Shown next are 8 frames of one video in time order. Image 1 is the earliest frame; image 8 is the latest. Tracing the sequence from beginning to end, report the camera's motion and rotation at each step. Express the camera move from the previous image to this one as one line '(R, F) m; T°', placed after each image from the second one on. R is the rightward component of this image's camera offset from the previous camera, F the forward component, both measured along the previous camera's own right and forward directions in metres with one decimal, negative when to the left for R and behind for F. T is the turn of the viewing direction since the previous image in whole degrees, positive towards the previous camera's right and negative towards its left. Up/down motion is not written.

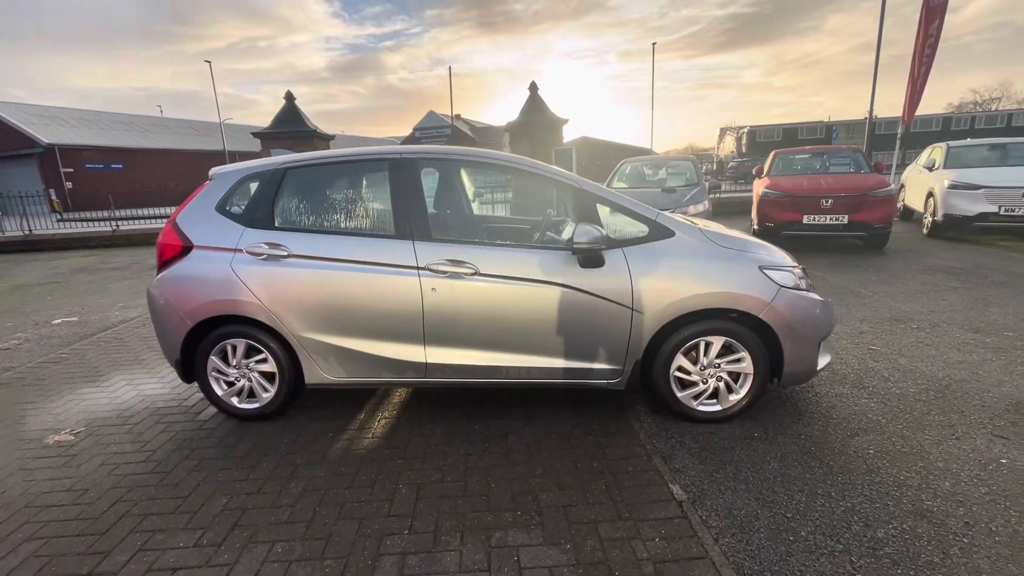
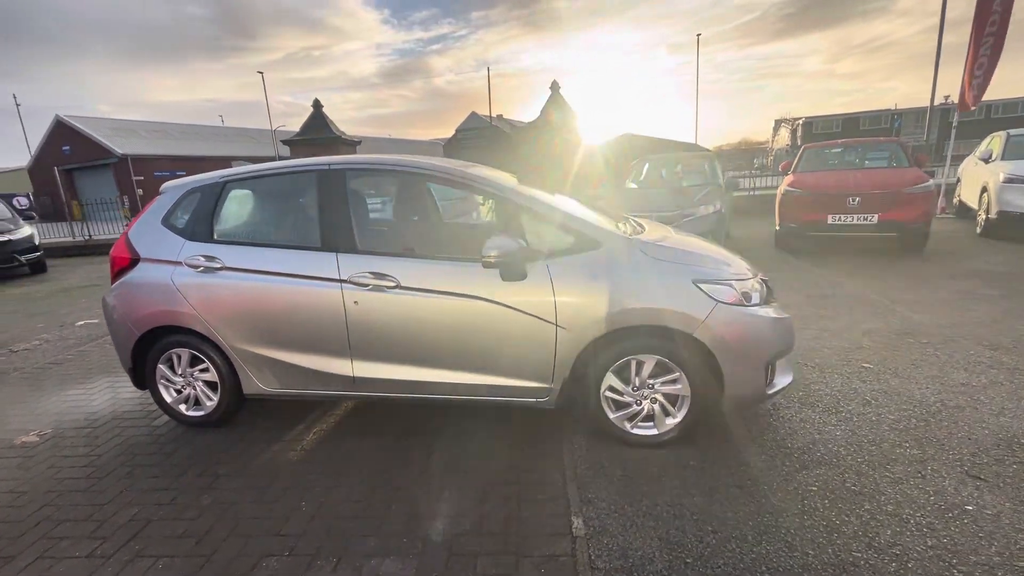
(+0.8, +0.2) m; -5°
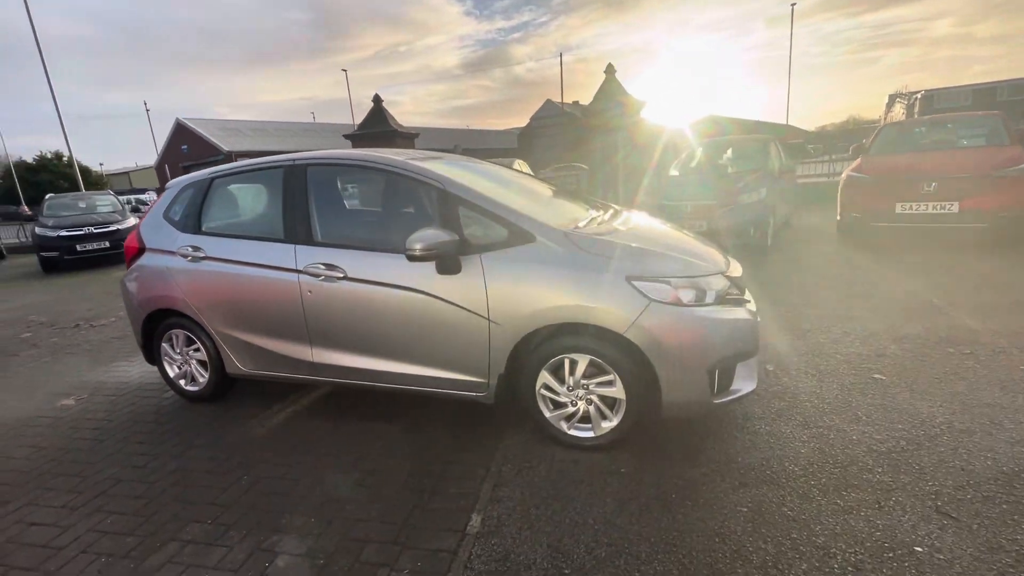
(+0.8, +0.1) m; -9°
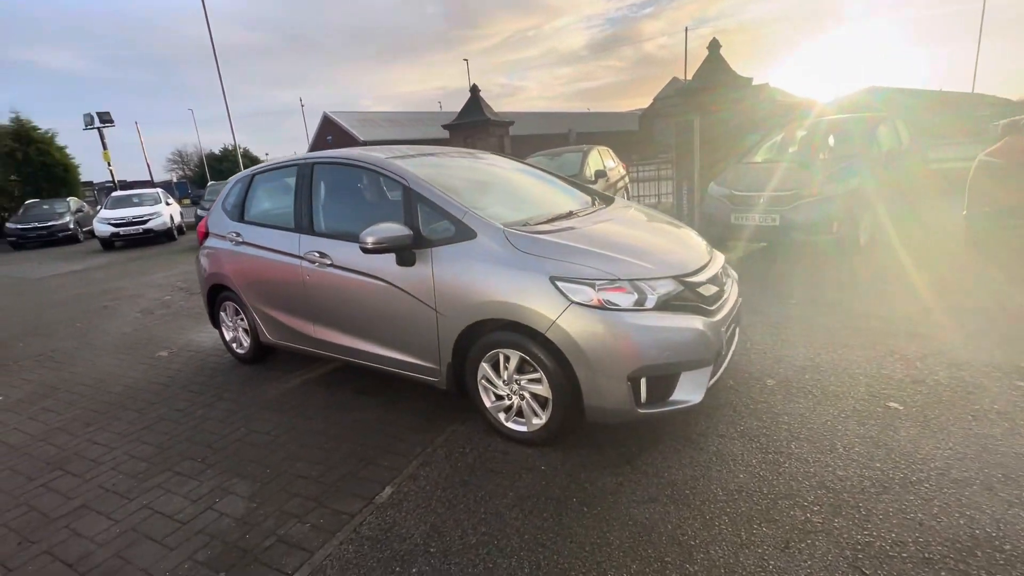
(+1.0, 0.0) m; -14°
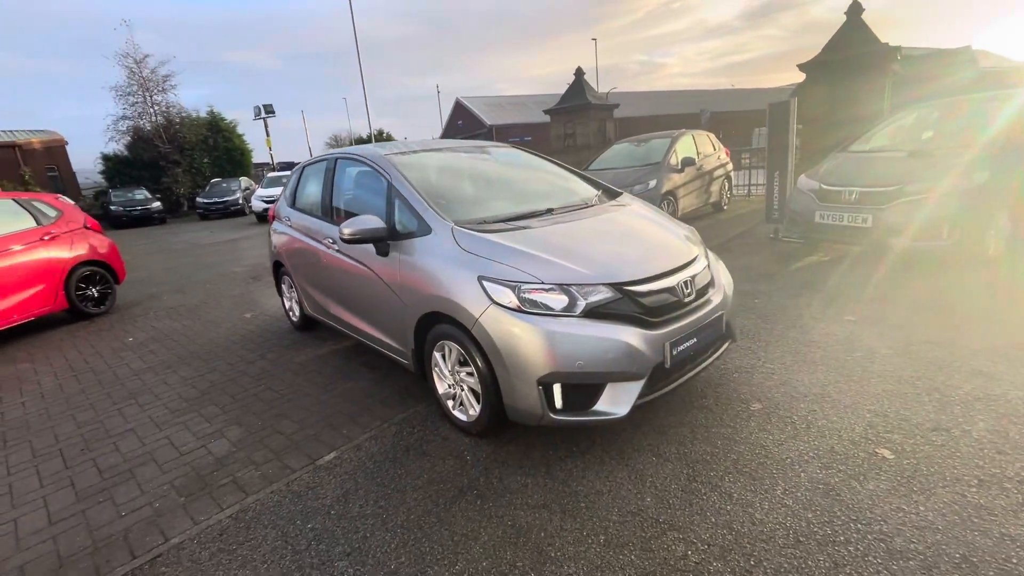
(+1.0, +0.1) m; -14°
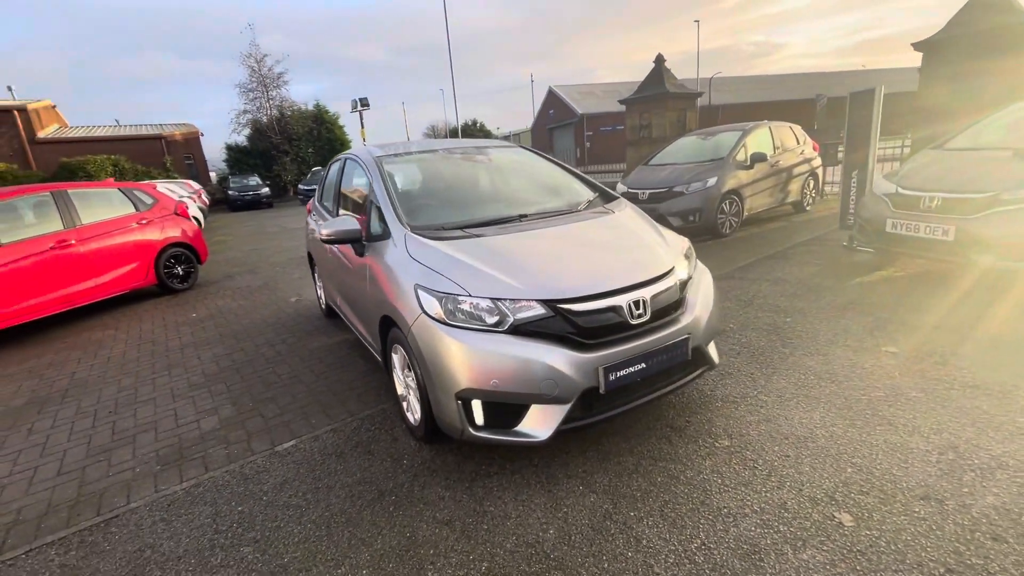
(+0.8, +0.1) m; -10°
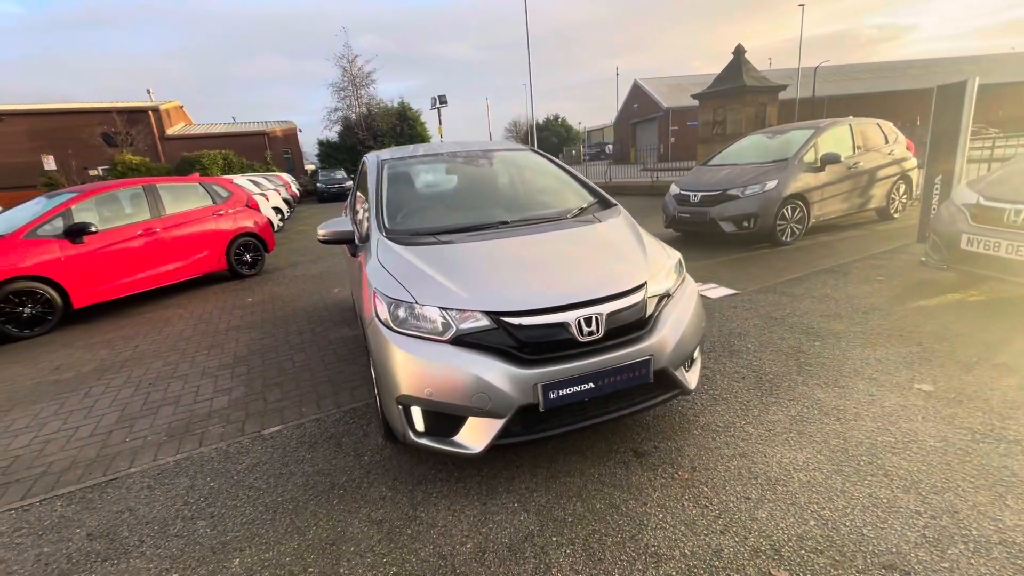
(+0.7, +0.1) m; -9°
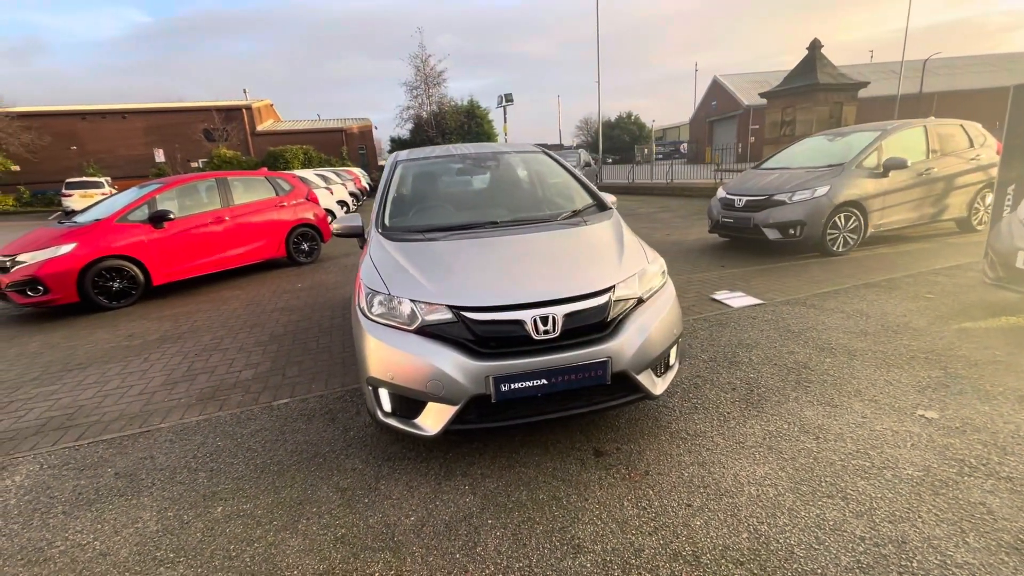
(+0.5, -0.1) m; -8°
